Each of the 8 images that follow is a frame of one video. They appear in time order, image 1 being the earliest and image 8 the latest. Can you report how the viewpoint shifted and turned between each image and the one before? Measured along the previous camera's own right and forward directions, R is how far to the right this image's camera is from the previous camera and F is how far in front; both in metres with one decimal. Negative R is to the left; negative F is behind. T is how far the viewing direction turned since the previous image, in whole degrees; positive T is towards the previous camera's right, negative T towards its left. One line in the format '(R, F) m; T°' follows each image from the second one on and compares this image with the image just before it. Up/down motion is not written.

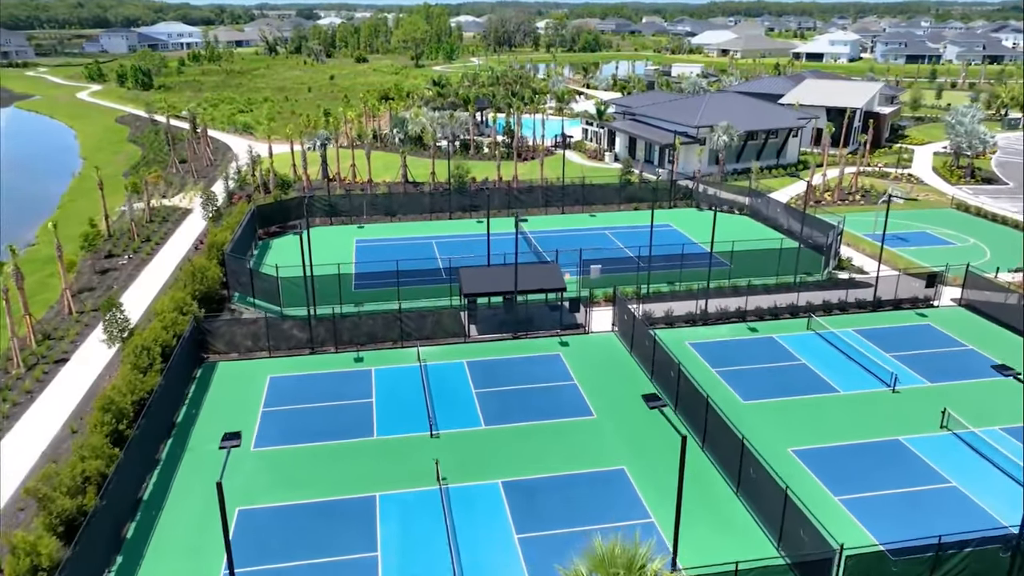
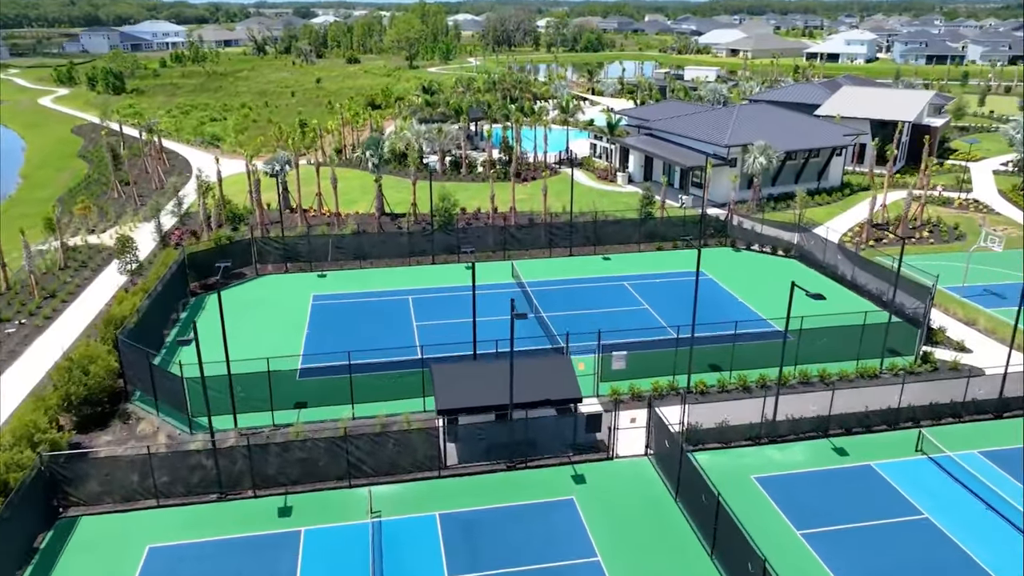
(+0.2, +8.4) m; 0°
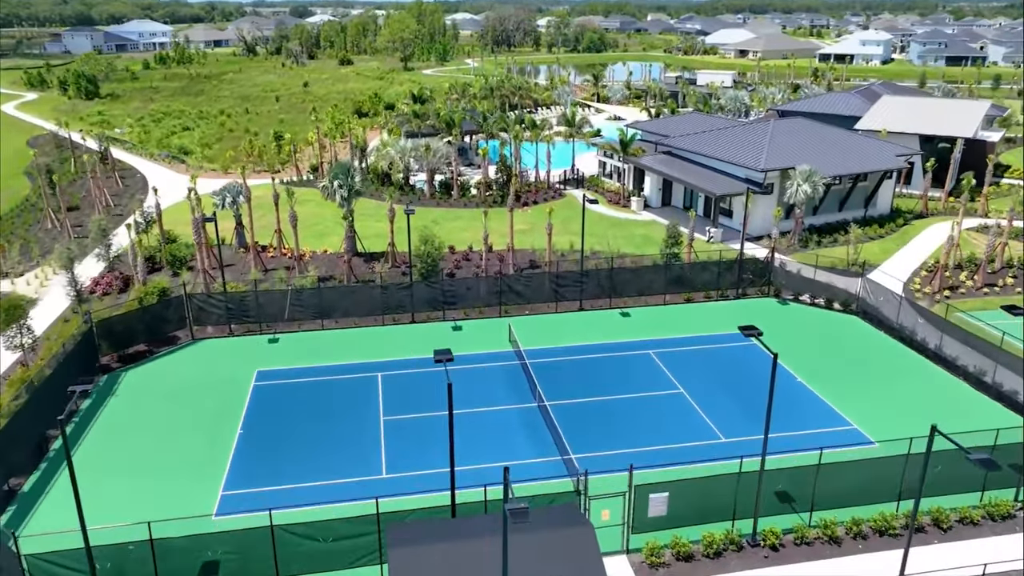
(+0.1, +7.1) m; 0°
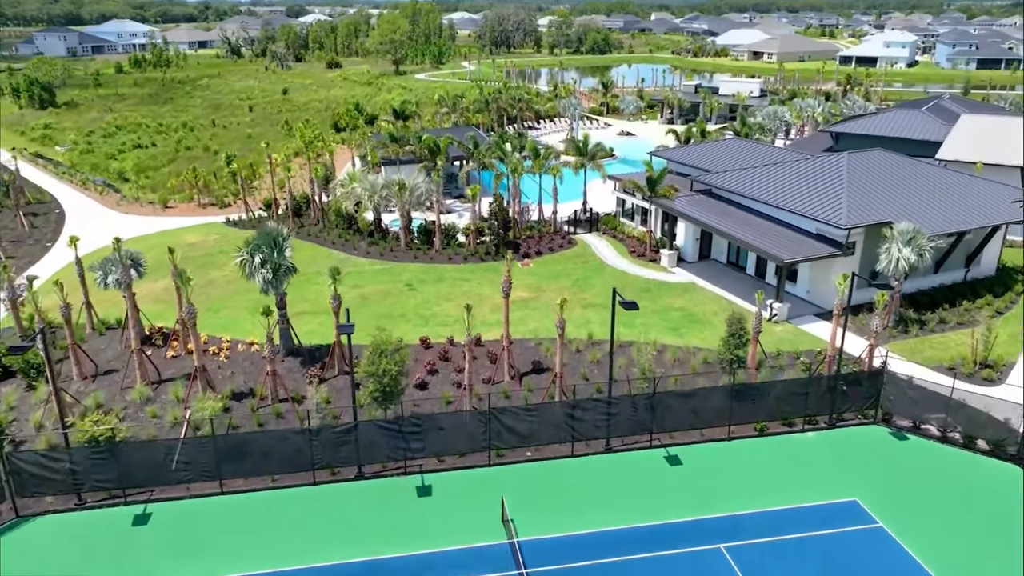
(+0.2, +10.2) m; 0°
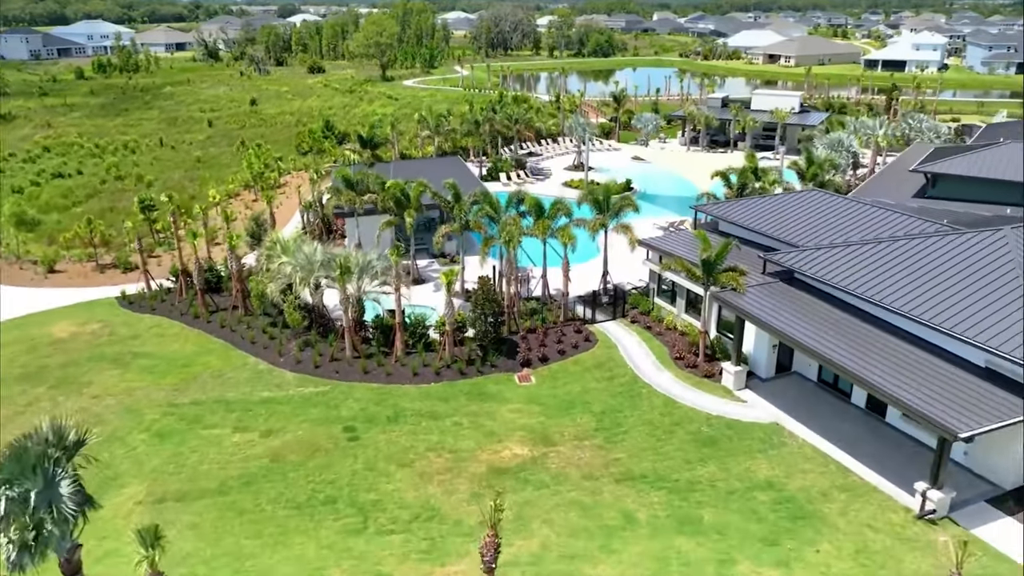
(+0.2, +11.9) m; 0°
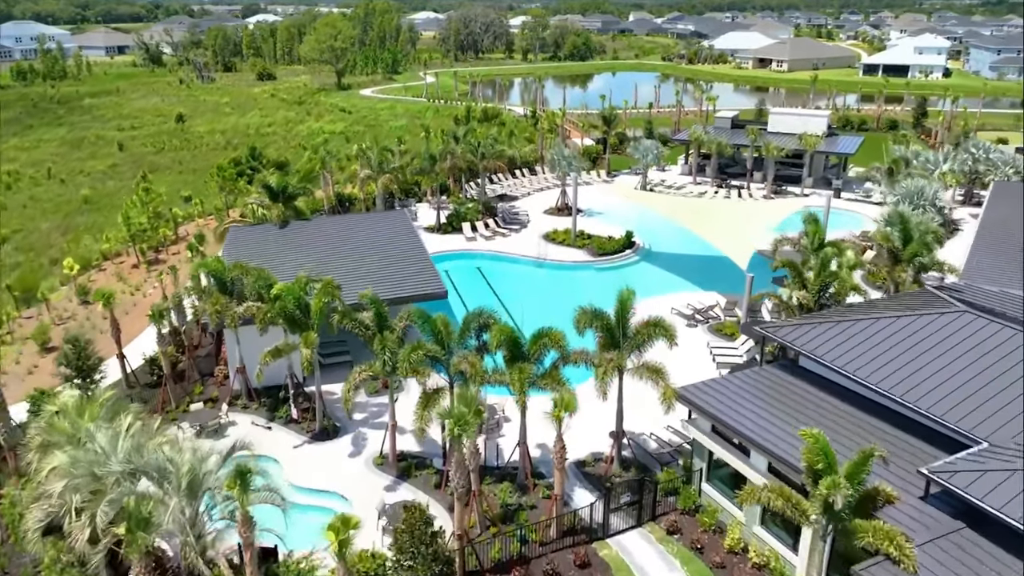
(+0.5, +12.5) m; +2°
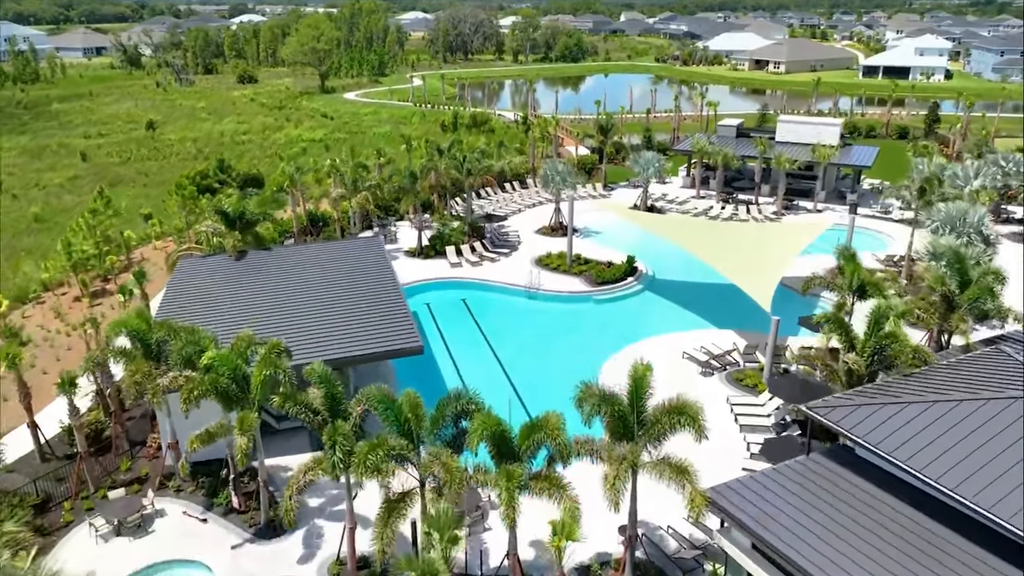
(+0.1, +4.1) m; +1°
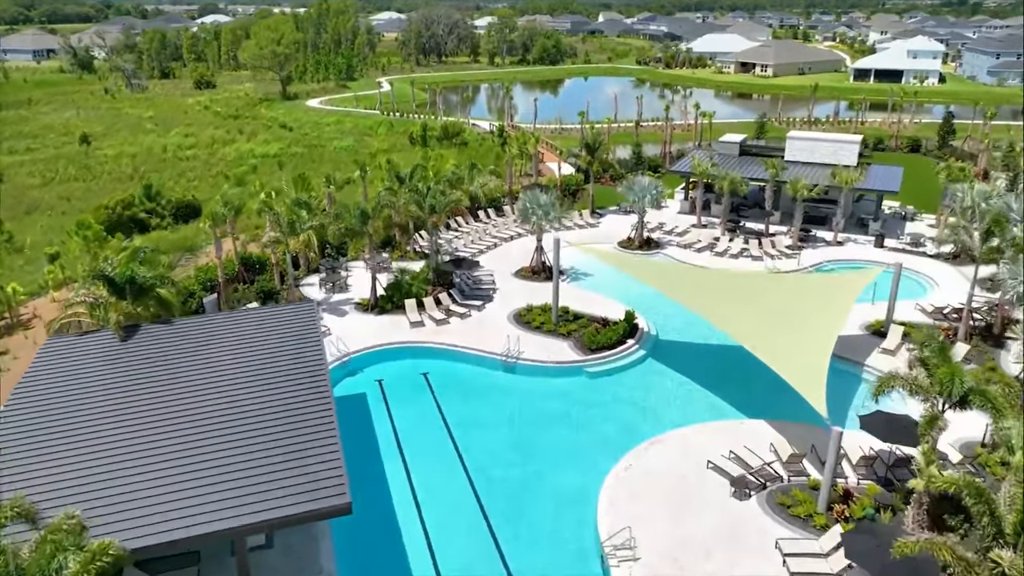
(+0.3, +6.9) m; +2°
